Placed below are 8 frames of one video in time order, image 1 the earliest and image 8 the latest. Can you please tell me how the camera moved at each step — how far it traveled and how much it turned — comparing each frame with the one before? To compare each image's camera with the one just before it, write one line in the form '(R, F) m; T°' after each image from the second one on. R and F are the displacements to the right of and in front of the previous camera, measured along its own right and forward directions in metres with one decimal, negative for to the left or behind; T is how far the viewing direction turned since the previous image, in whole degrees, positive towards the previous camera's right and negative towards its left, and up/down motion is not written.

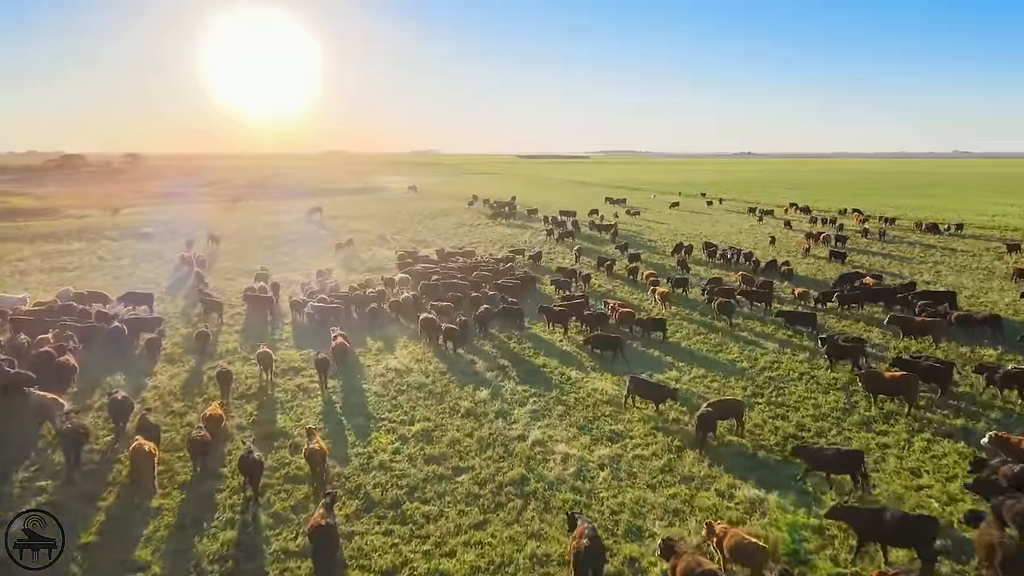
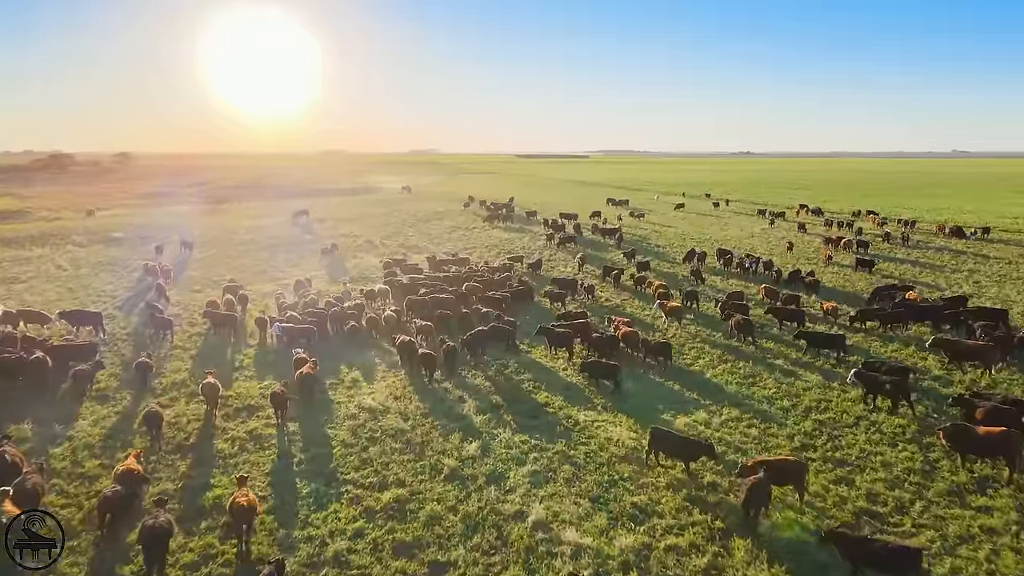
(+0.1, +2.5) m; 0°
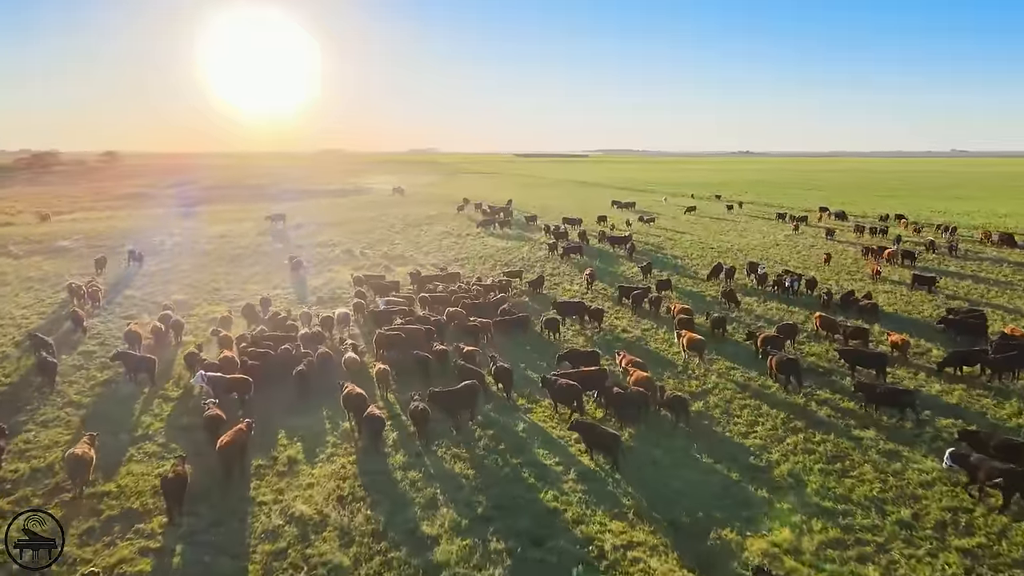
(+0.1, +4.1) m; 0°
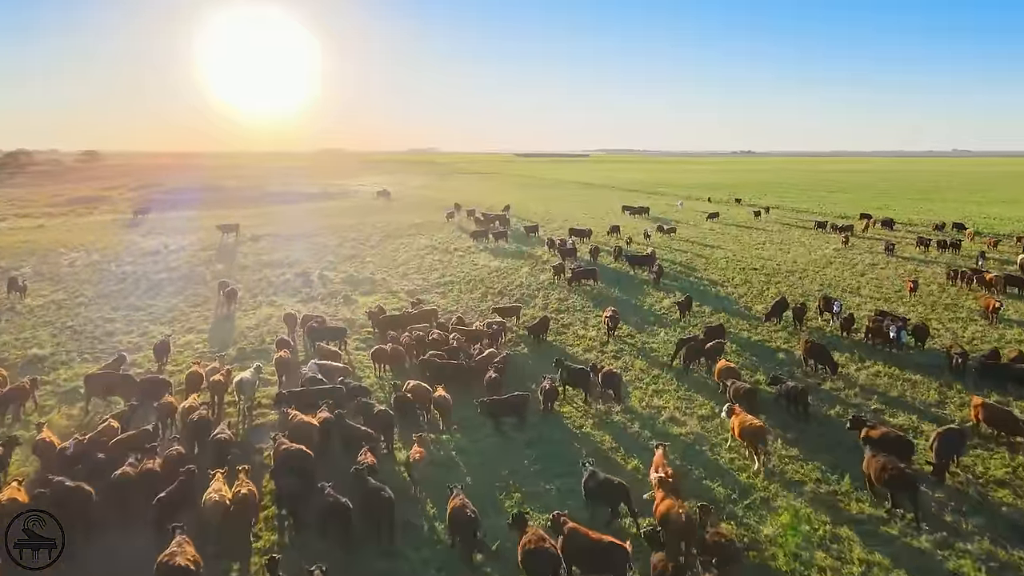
(+0.2, +6.3) m; 0°
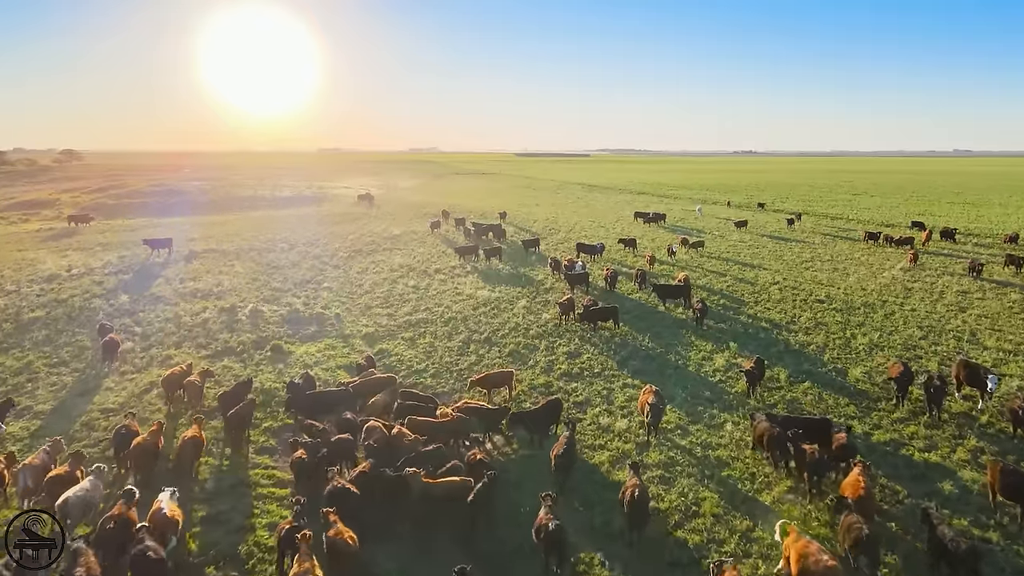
(+0.2, +6.1) m; 0°
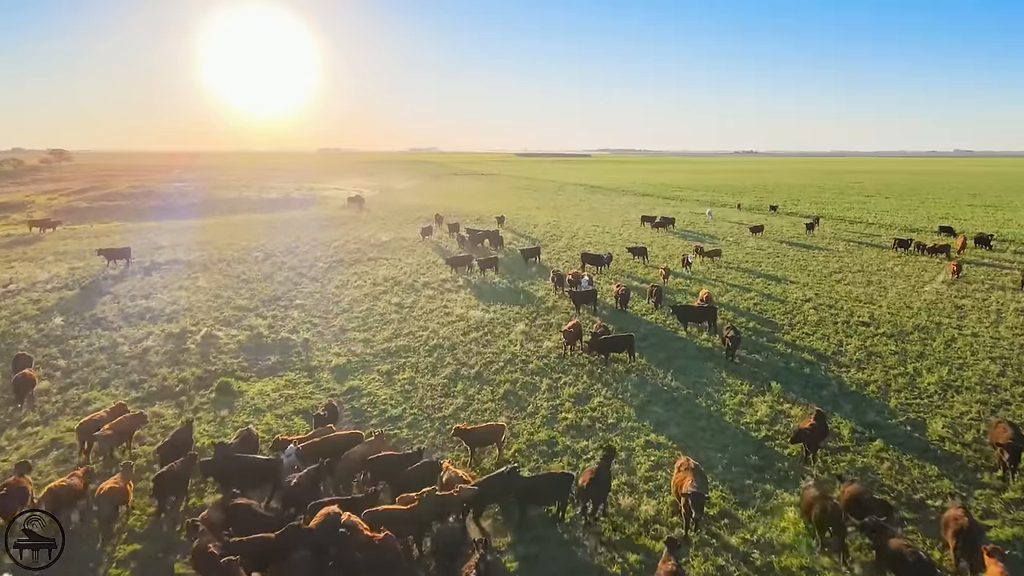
(+0.1, +2.8) m; 0°
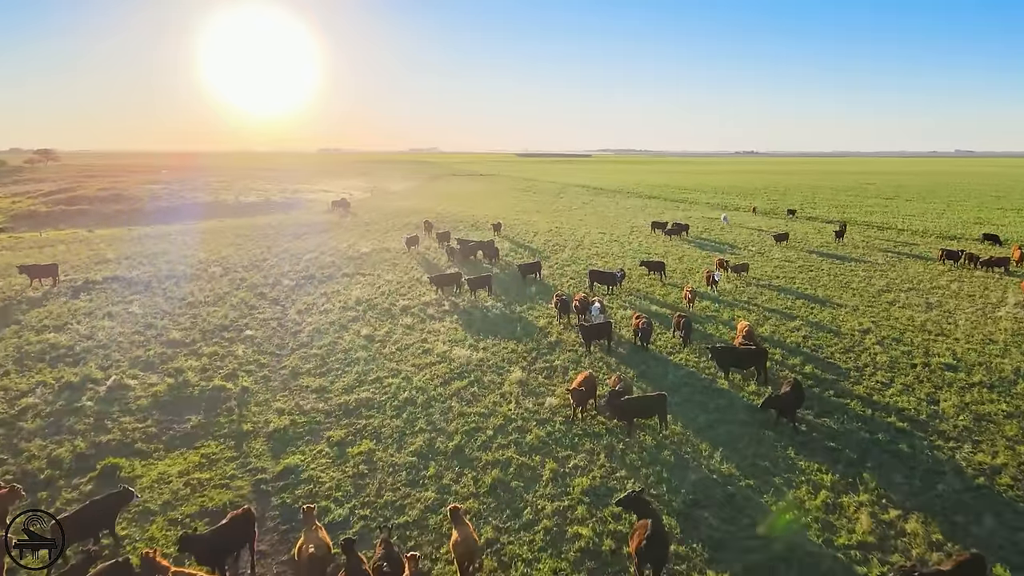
(+0.1, +3.7) m; 0°
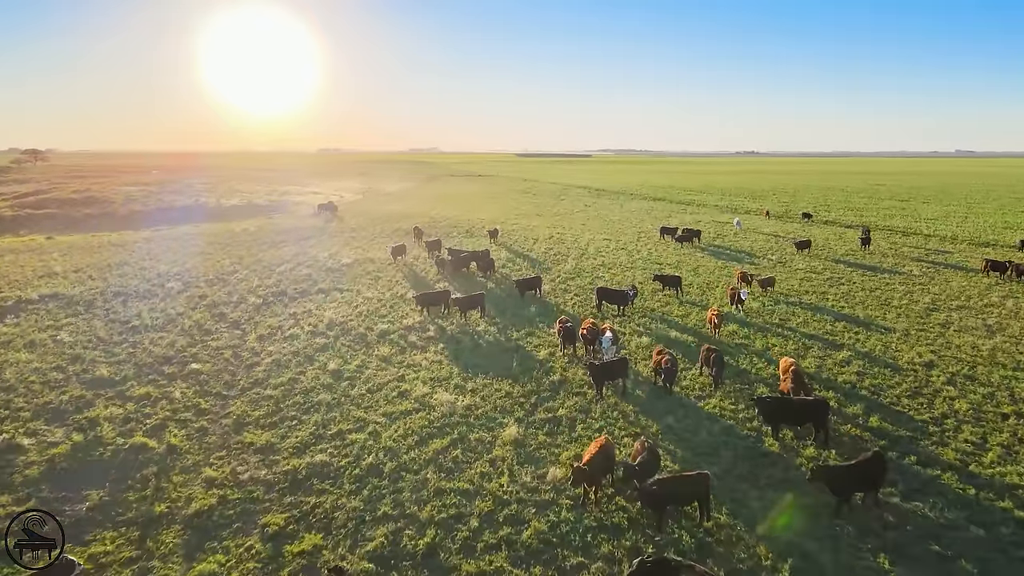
(+0.1, +2.7) m; 0°
